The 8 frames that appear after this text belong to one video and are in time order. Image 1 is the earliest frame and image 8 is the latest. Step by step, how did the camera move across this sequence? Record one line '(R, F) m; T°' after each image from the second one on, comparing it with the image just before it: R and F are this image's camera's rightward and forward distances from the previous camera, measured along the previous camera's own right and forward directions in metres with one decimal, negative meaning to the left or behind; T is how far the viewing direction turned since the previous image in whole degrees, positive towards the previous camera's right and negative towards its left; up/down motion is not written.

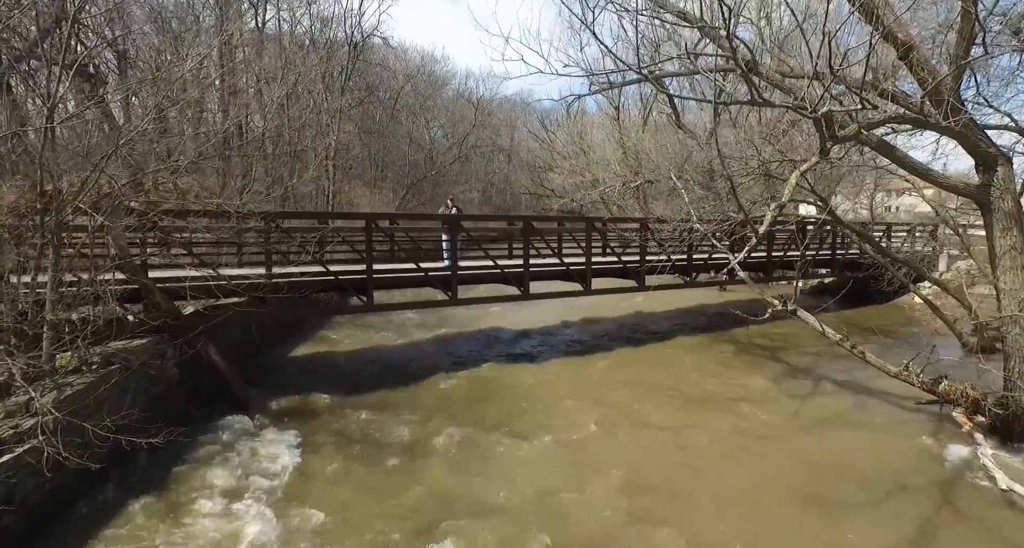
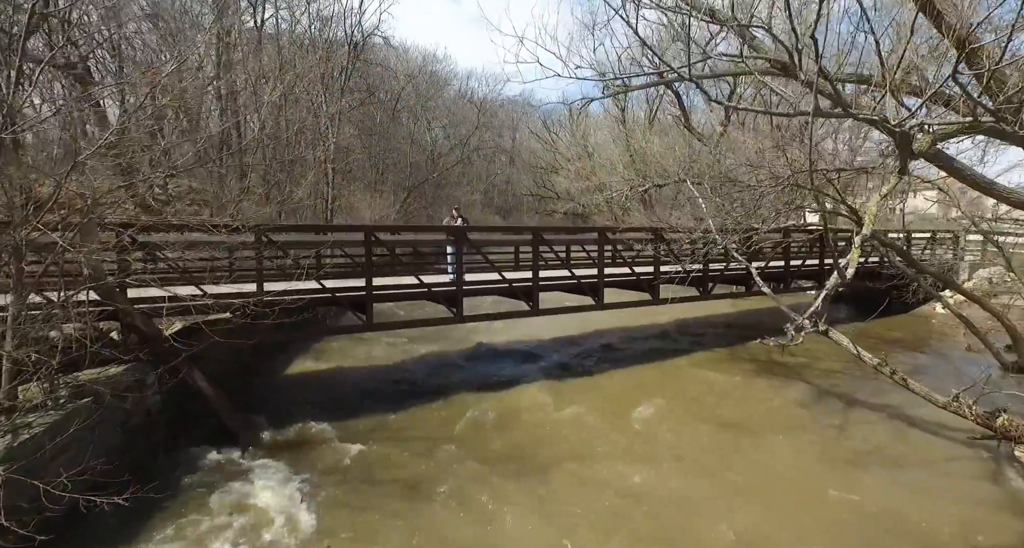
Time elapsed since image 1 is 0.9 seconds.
(-0.1, +0.6) m; 0°
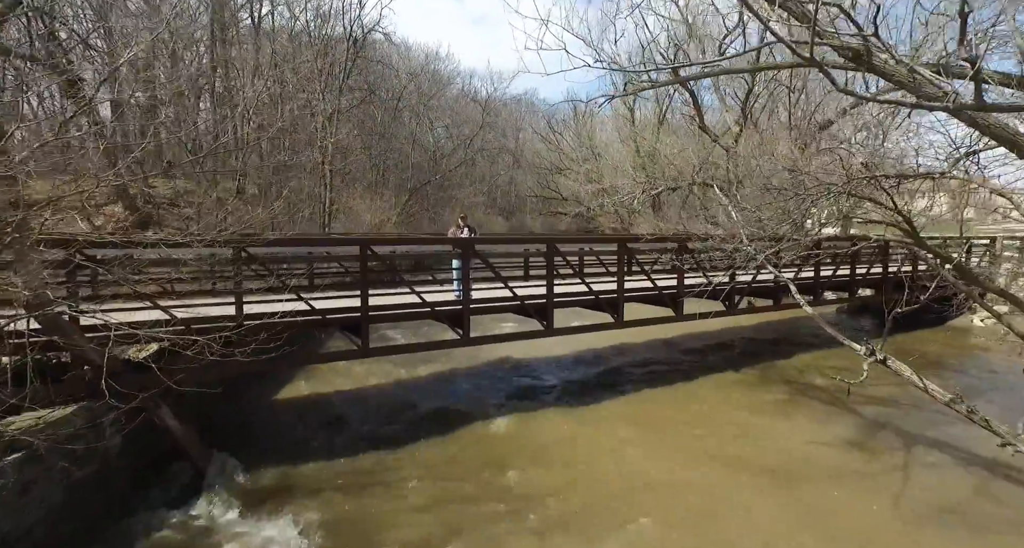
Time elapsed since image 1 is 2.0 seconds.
(-0.1, +0.9) m; 0°
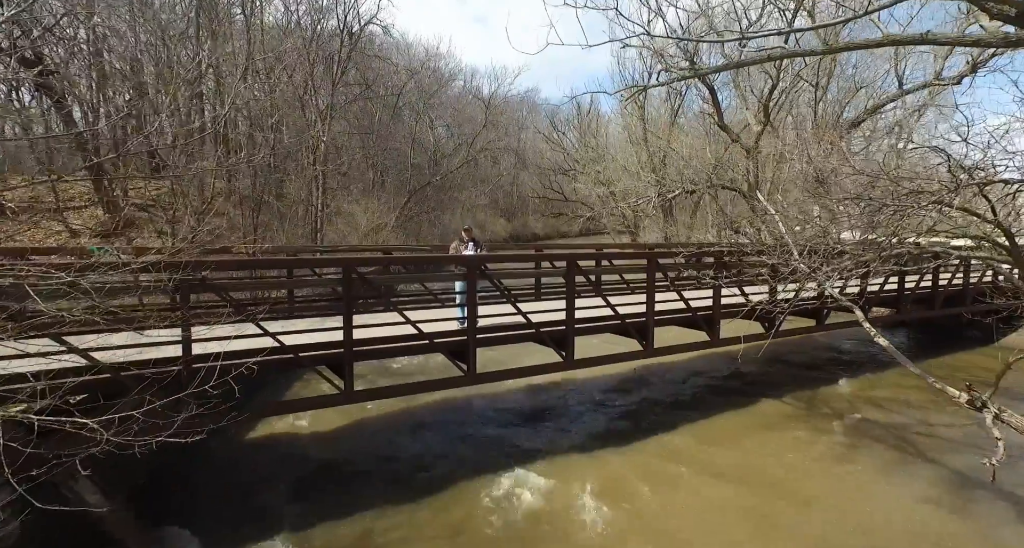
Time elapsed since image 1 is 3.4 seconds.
(-0.1, +1.2) m; 0°
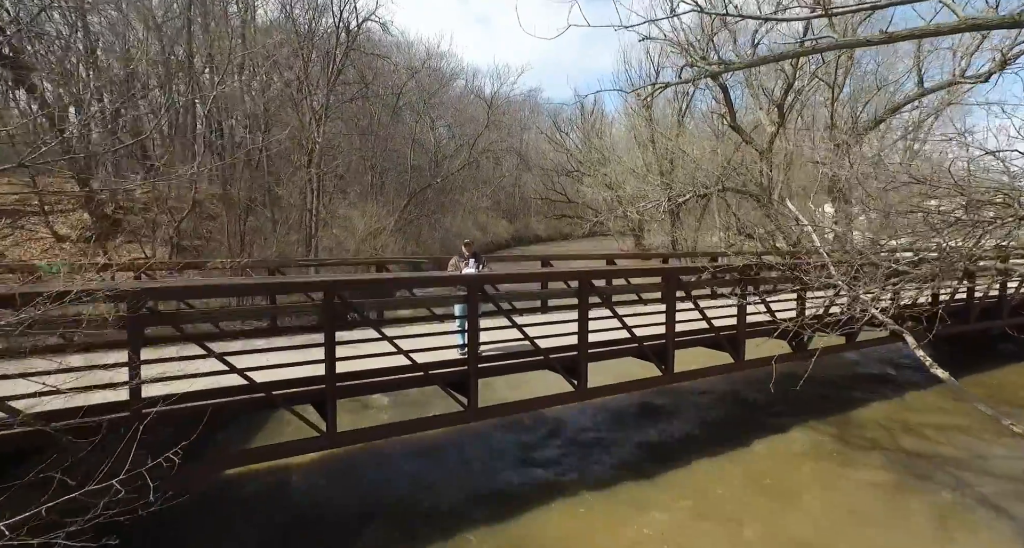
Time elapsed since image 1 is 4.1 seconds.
(0.0, +0.7) m; 0°
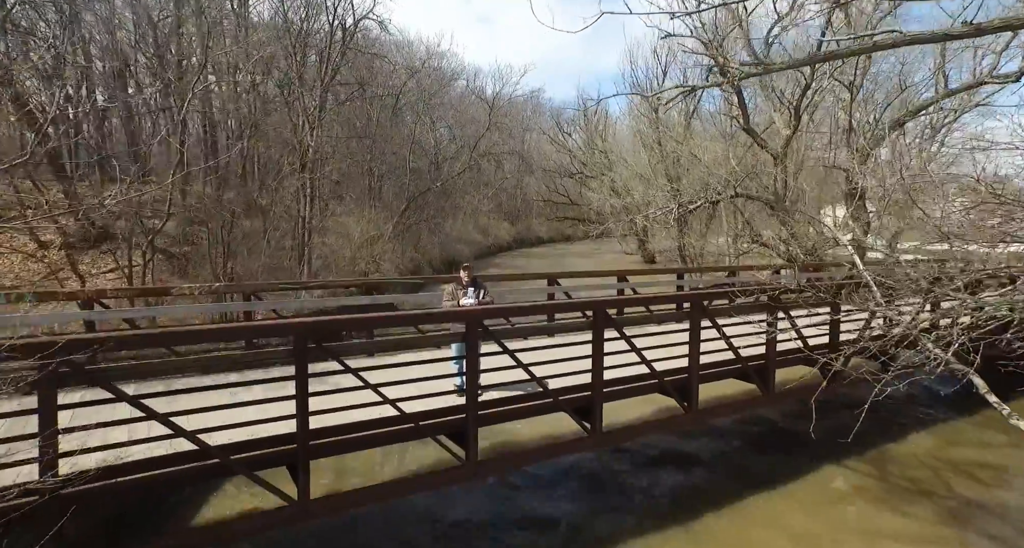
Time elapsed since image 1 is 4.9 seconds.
(0.0, +0.8) m; 0°
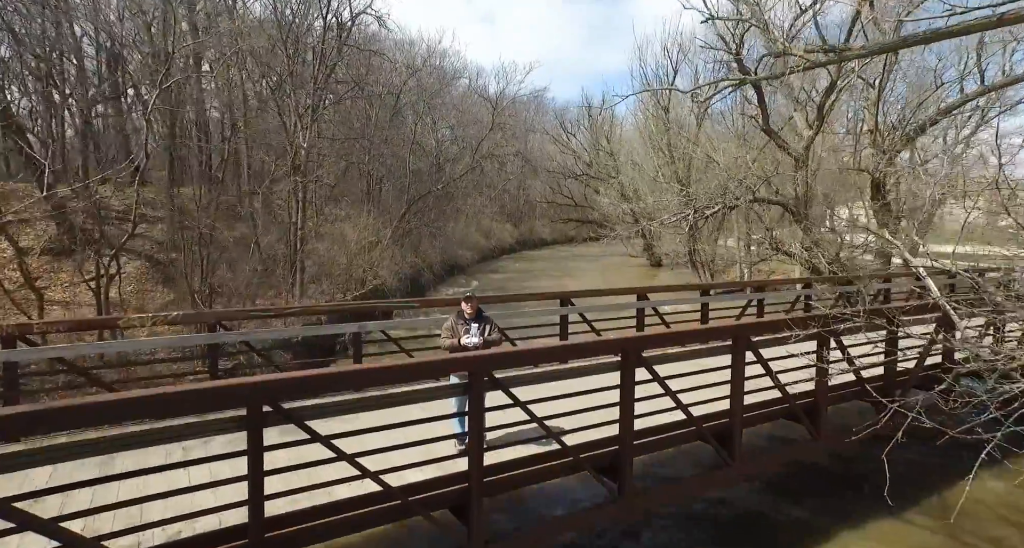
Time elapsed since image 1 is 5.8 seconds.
(-0.1, +0.9) m; 0°
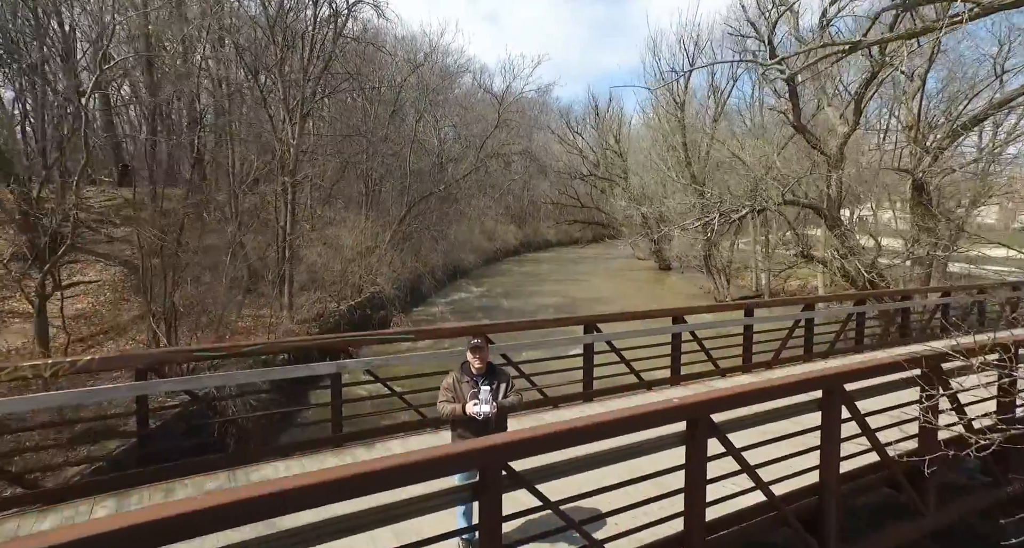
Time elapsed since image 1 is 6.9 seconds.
(-0.1, +1.3) m; 0°
